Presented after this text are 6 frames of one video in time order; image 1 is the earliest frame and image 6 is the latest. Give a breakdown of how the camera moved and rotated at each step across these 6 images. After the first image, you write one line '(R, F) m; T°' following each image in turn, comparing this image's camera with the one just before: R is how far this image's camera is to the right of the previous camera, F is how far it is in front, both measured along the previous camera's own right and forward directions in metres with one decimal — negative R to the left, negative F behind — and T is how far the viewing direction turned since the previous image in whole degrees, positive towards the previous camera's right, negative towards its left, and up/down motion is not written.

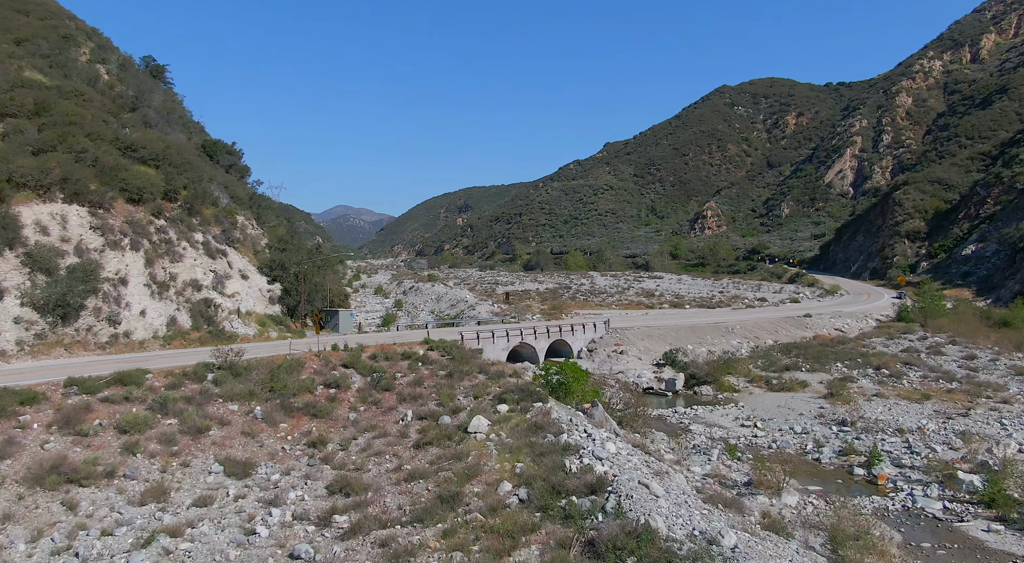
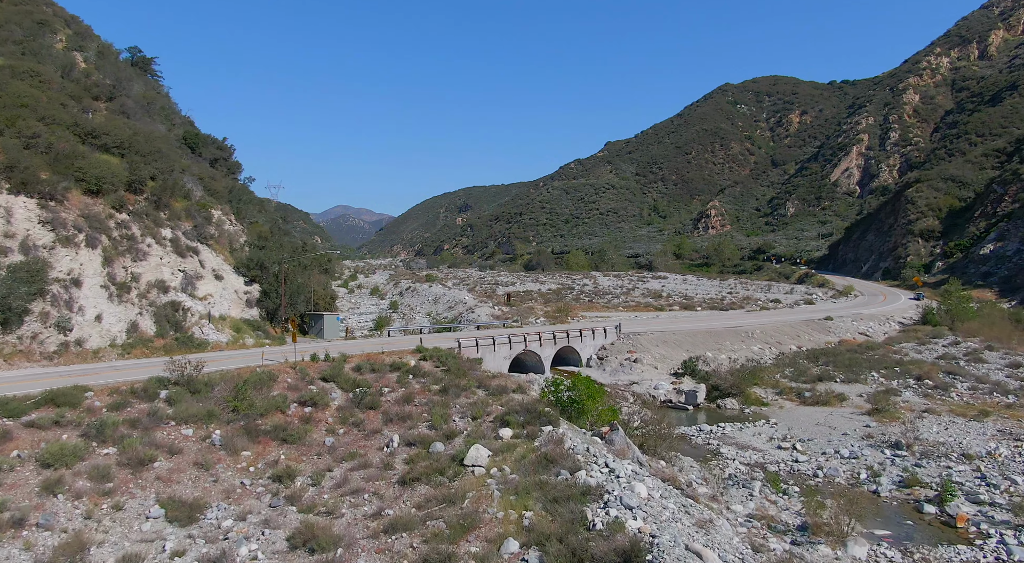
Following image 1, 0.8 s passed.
(-0.1, +2.9) m; 0°
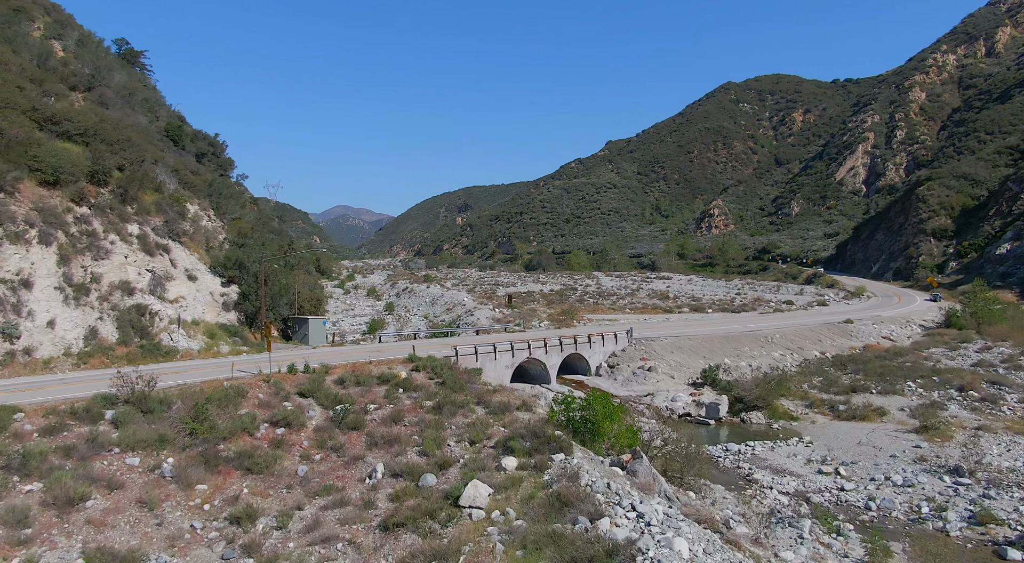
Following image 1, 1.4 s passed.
(-0.1, +2.5) m; 0°
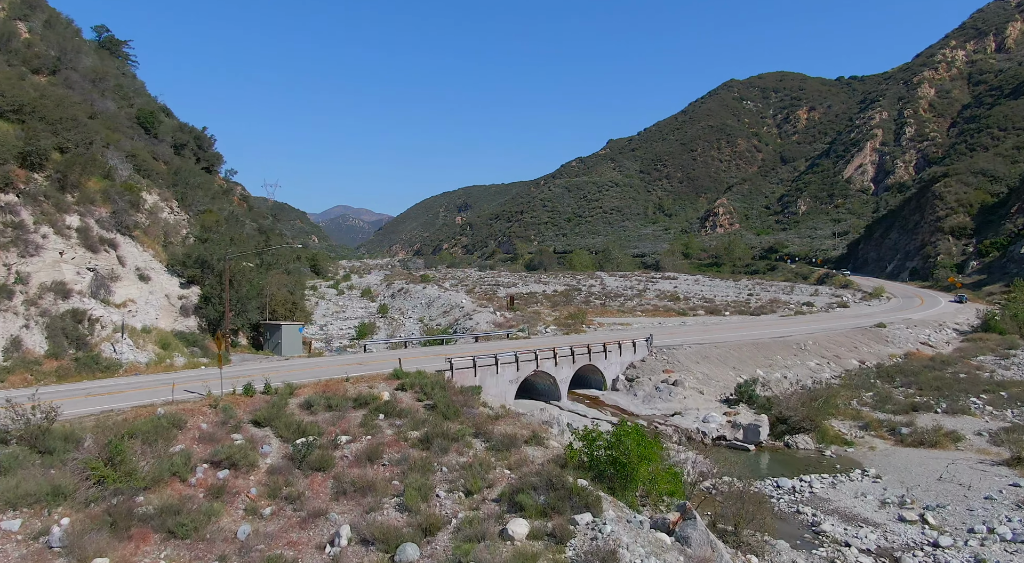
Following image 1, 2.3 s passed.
(-0.1, +3.5) m; 0°
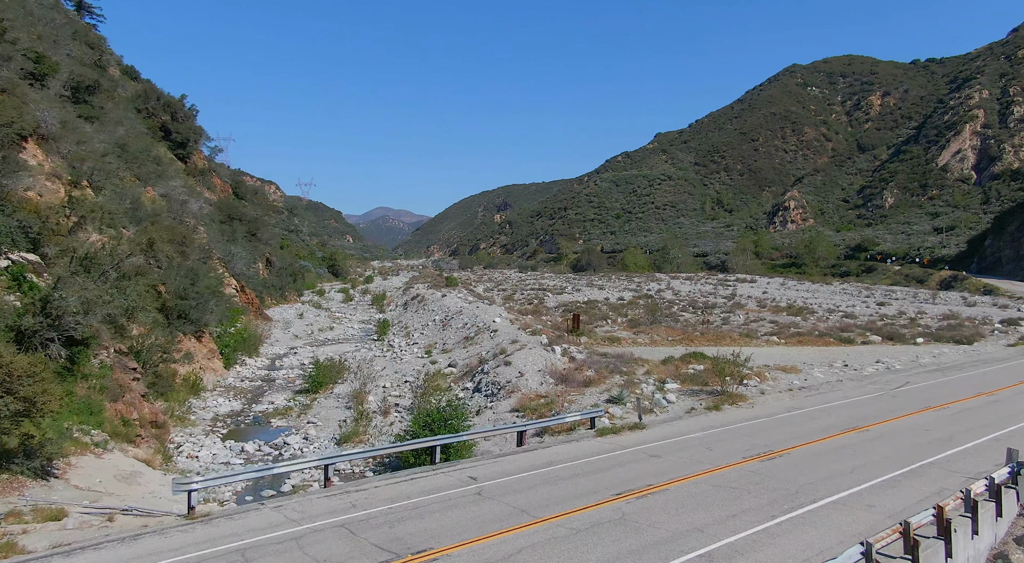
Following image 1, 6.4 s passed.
(-1.0, +16.3) m; -3°
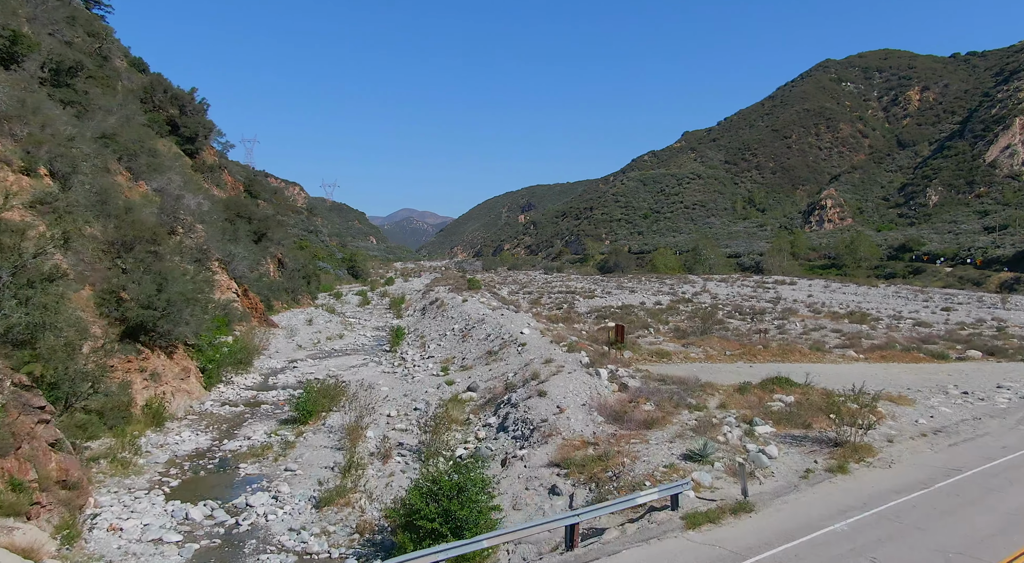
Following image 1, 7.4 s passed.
(-0.3, +4.0) m; -2°
